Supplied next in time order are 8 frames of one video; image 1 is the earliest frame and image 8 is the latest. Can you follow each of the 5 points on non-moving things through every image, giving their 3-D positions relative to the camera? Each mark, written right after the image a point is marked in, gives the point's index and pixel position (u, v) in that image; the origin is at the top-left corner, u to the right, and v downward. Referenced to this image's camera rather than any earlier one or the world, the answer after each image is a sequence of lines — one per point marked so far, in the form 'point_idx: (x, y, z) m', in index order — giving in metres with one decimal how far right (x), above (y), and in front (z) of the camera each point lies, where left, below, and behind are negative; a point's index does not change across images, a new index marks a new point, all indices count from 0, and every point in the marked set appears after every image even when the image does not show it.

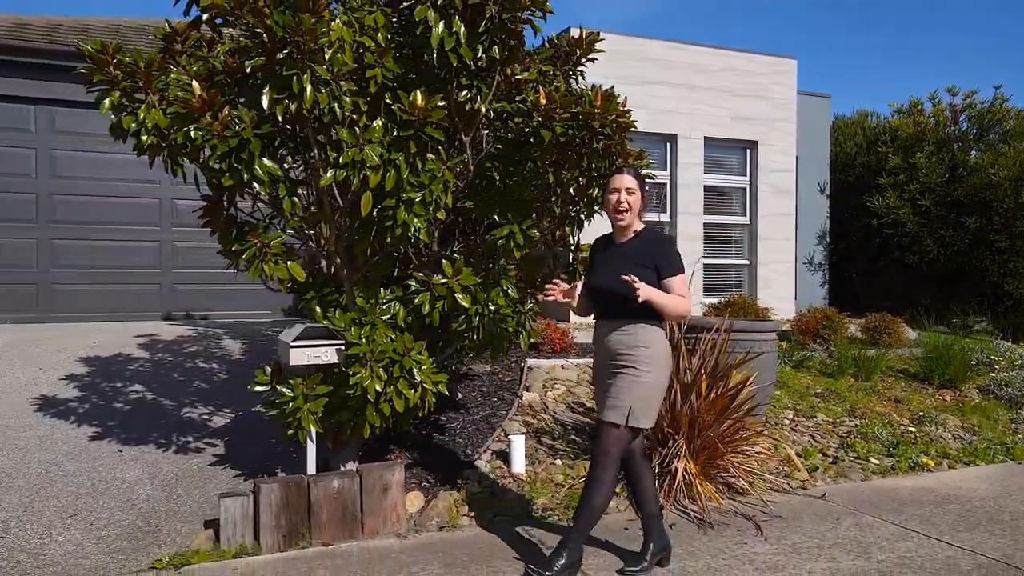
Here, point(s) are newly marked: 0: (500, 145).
0: (-0.1, +0.7, +4.0) m
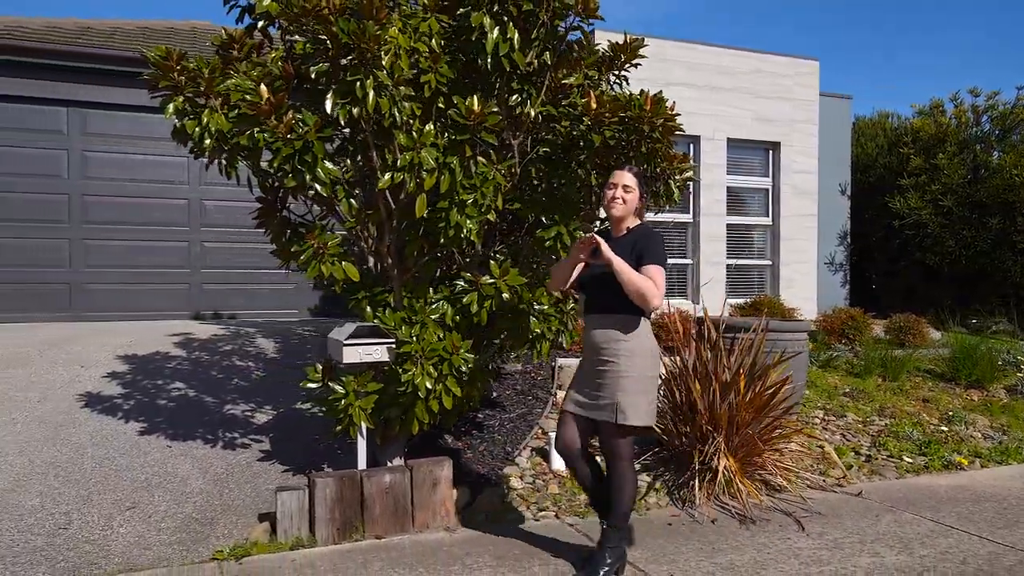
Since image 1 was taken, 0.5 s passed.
0: (+0.2, +0.7, +4.1) m
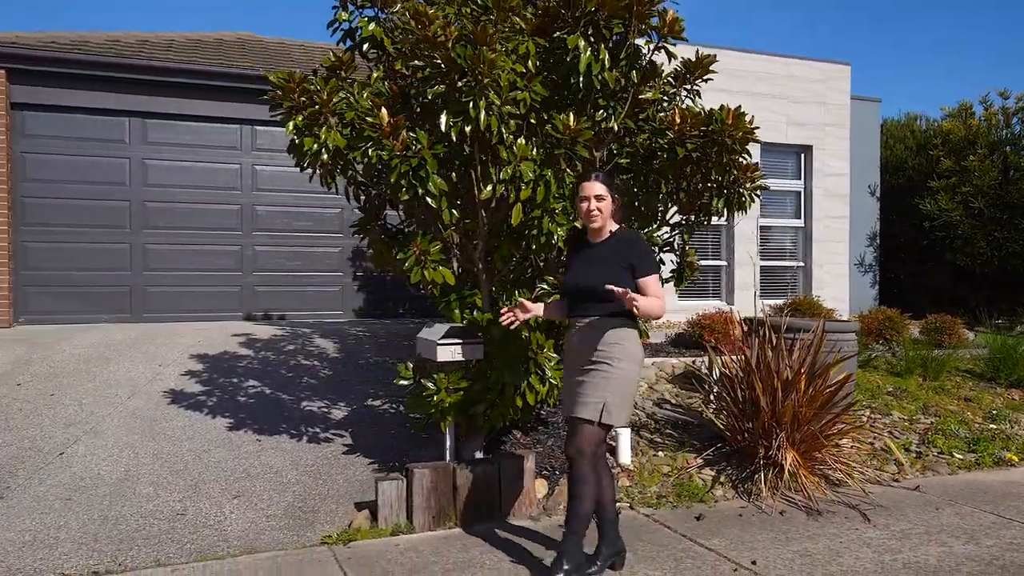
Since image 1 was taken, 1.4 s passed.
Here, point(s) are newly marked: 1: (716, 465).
0: (+0.6, +0.7, +4.3) m
1: (+1.4, -1.2, +5.3) m
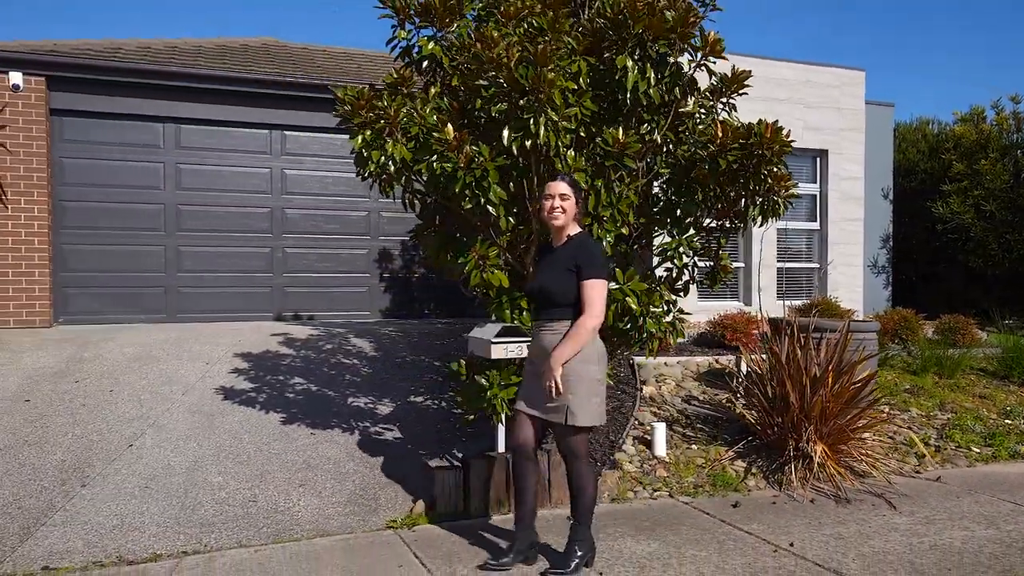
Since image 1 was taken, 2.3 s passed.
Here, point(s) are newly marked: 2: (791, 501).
0: (+0.9, +0.7, +4.6) m
1: (+1.7, -1.2, +5.6) m
2: (+1.8, -1.3, +4.9) m
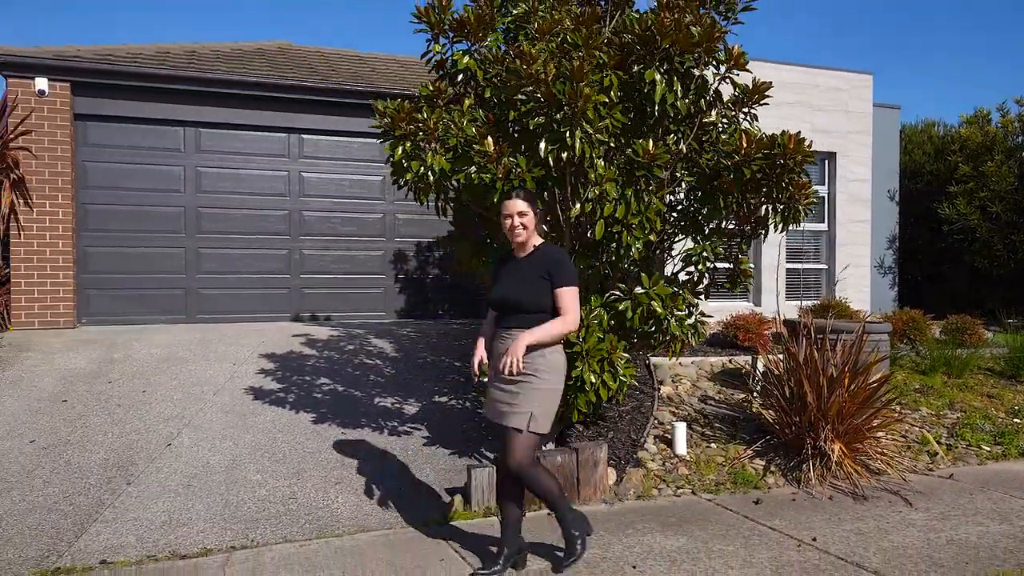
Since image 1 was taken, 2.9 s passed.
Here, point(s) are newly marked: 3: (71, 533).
0: (+1.1, +0.7, +4.8) m
1: (+1.9, -1.2, +5.8) m
2: (+1.9, -1.4, +5.1) m
3: (-2.4, -1.3, +4.2) m
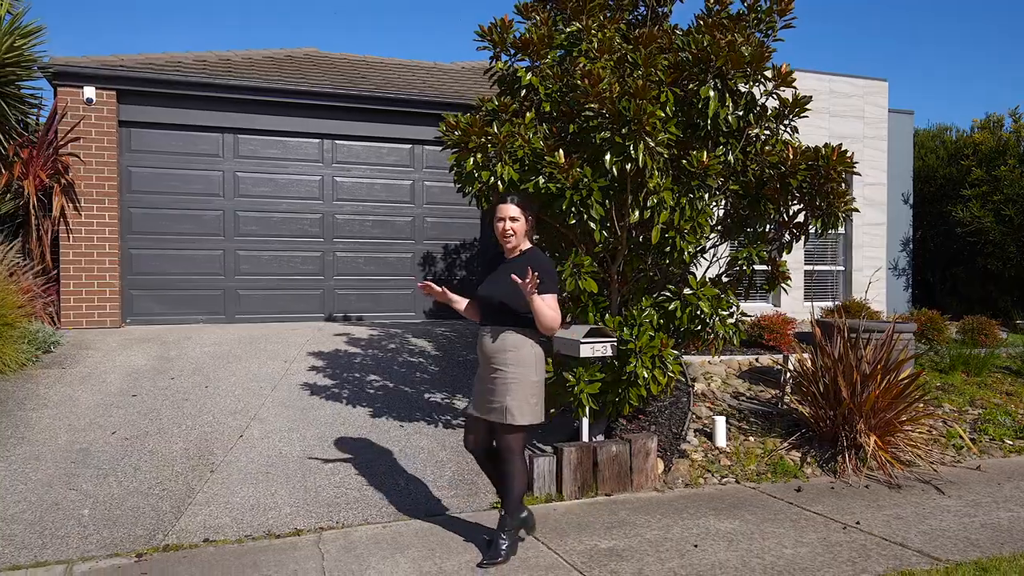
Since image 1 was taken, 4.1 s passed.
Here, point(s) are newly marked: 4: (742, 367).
0: (+1.5, +0.7, +5.1) m
1: (+2.3, -1.3, +6.1) m
2: (+2.3, -1.4, +5.5) m
3: (-2.0, -1.3, +4.6) m
4: (+2.4, -0.8, +8.2) m
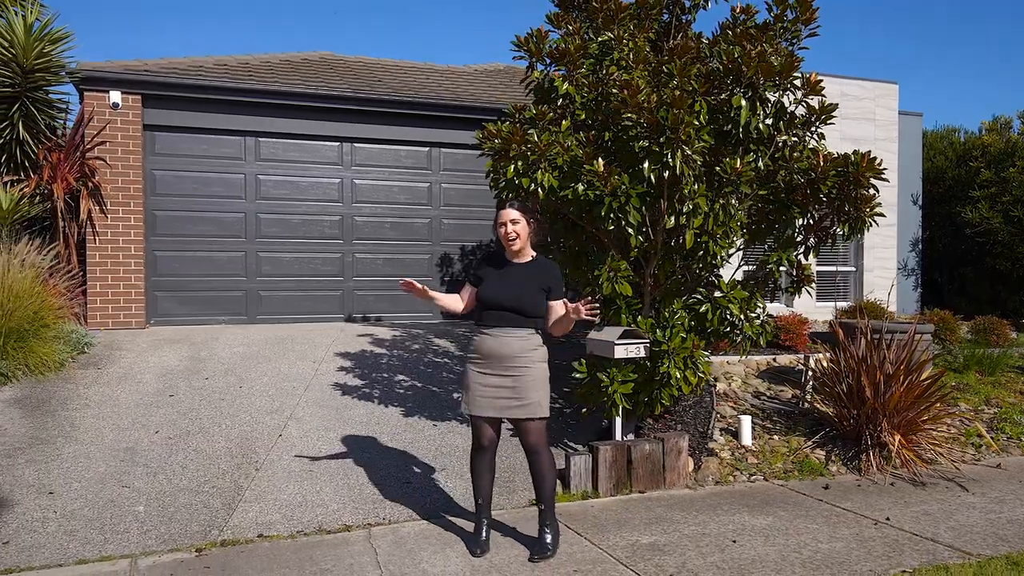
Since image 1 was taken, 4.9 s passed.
0: (+1.7, +0.6, +5.3) m
1: (+2.5, -1.3, +6.3) m
2: (+2.6, -1.4, +5.6) m
3: (-1.7, -1.3, +4.7) m
4: (+2.6, -0.8, +8.3) m
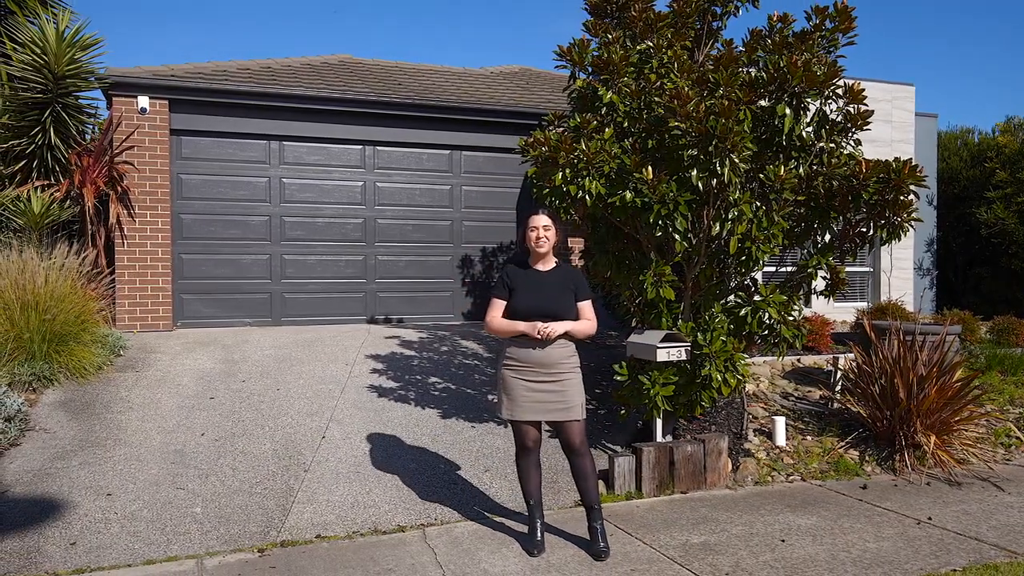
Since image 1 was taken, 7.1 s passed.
0: (+2.0, +0.6, +5.4) m
1: (+2.8, -1.3, +6.4) m
2: (+2.9, -1.4, +5.7) m
3: (-1.4, -1.4, +4.8) m
4: (+3.0, -0.9, +8.4) m
